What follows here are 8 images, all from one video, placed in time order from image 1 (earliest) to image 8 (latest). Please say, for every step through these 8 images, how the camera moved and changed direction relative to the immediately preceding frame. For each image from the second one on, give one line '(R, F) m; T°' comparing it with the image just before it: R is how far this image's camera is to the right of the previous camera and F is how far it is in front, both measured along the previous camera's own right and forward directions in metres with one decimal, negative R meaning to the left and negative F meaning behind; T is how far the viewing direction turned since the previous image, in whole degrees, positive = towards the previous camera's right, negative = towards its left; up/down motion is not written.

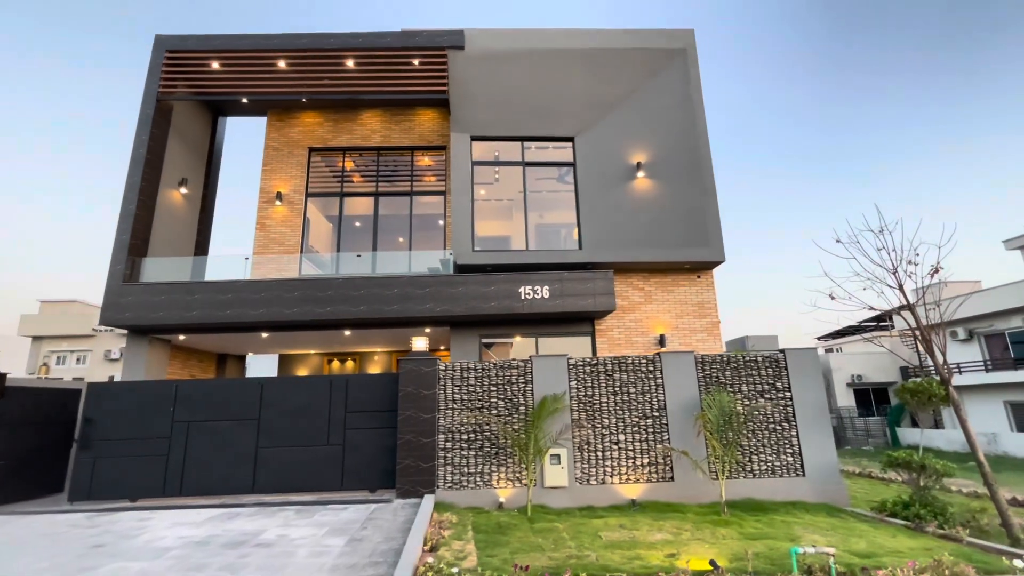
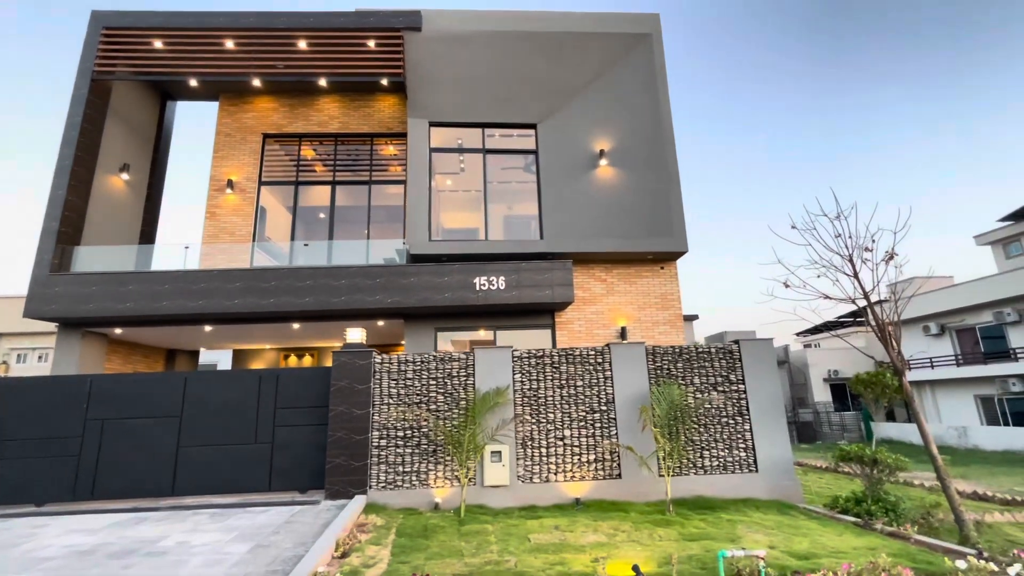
(+0.6, +0.3) m; +1°
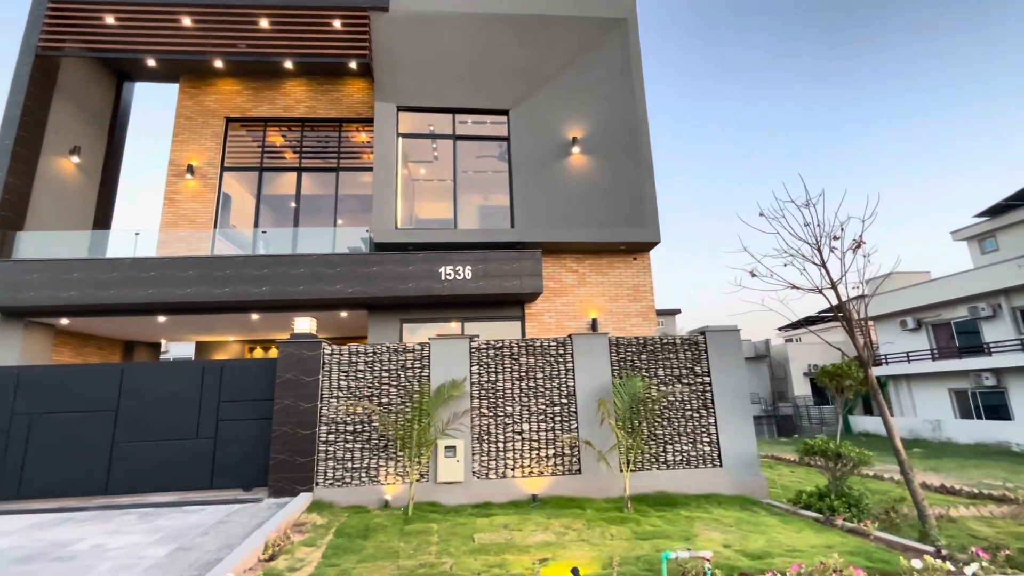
(+0.4, +0.3) m; +1°
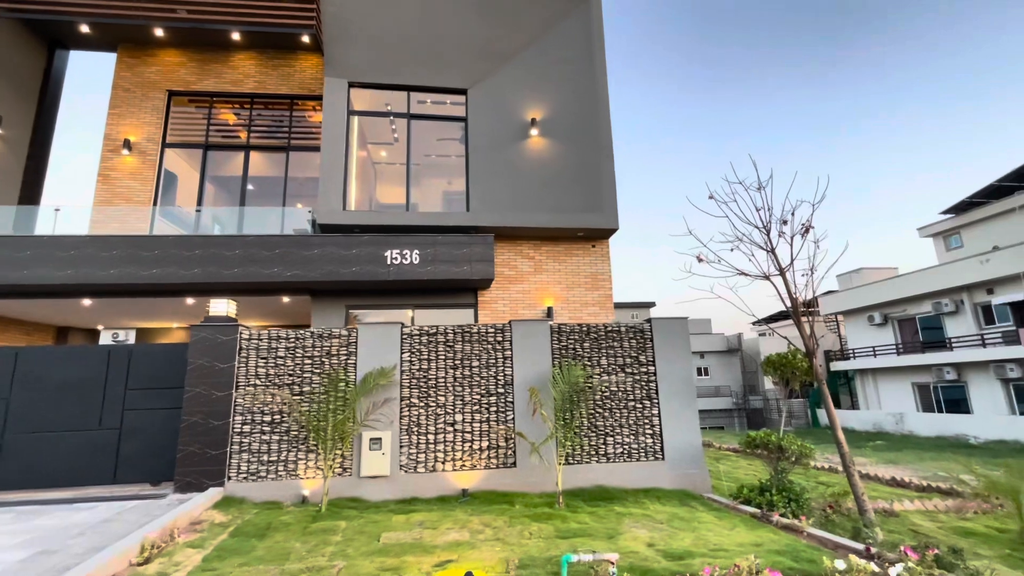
(+0.5, +0.3) m; +2°
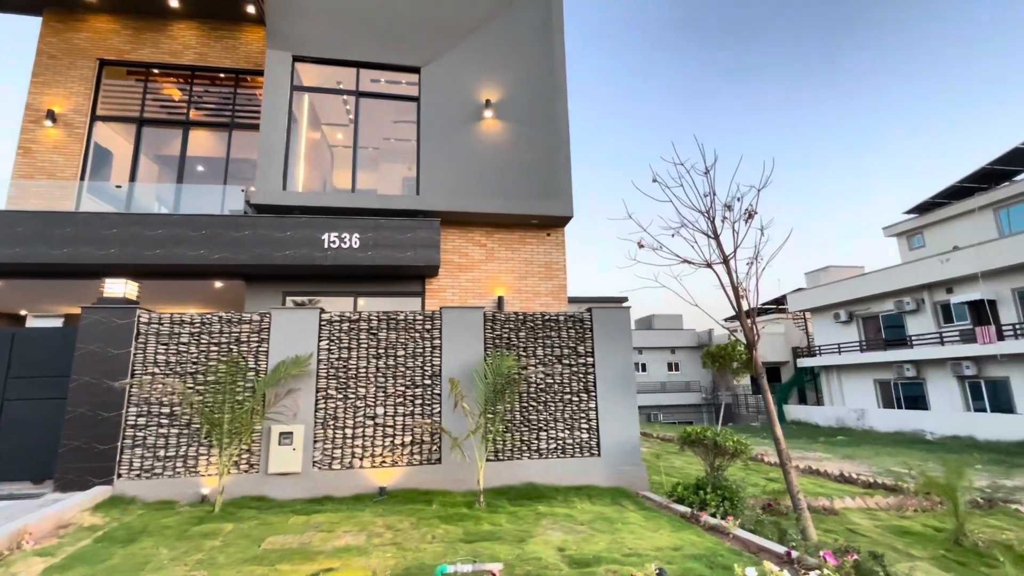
(+0.6, +0.3) m; +2°
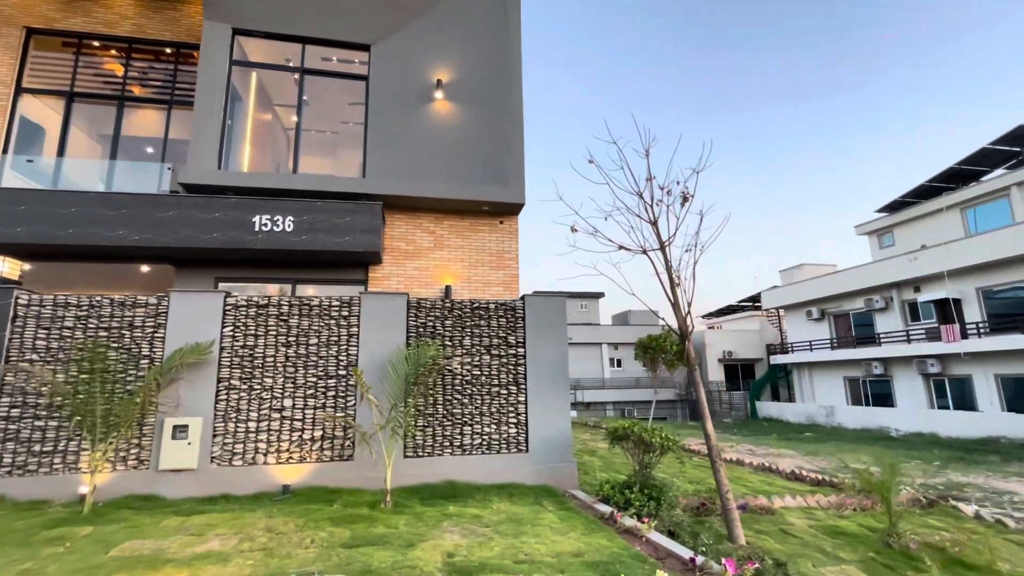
(+0.6, +0.3) m; +2°
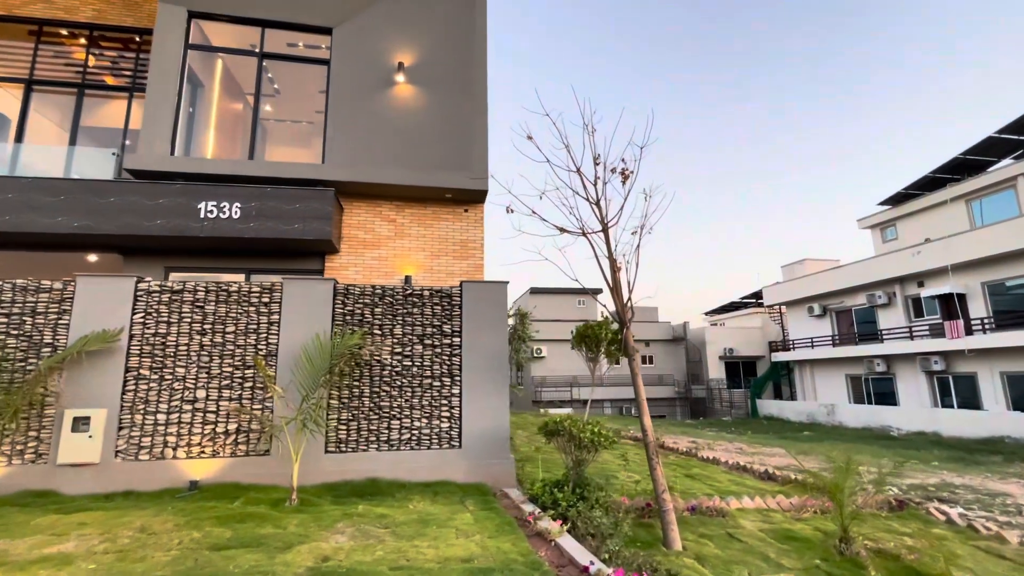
(+0.7, +0.3) m; -1°
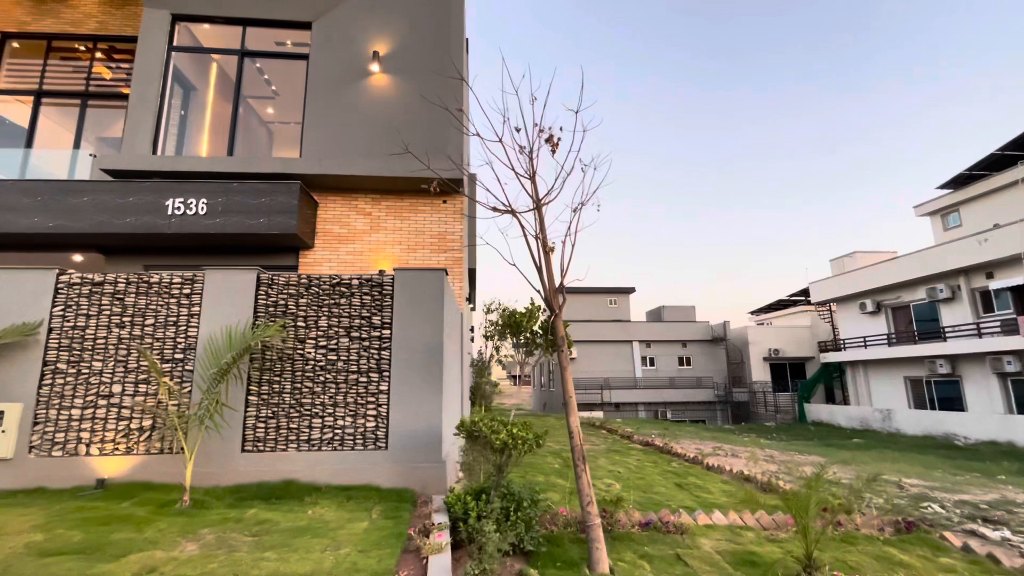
(+1.0, +0.5) m; -6°
